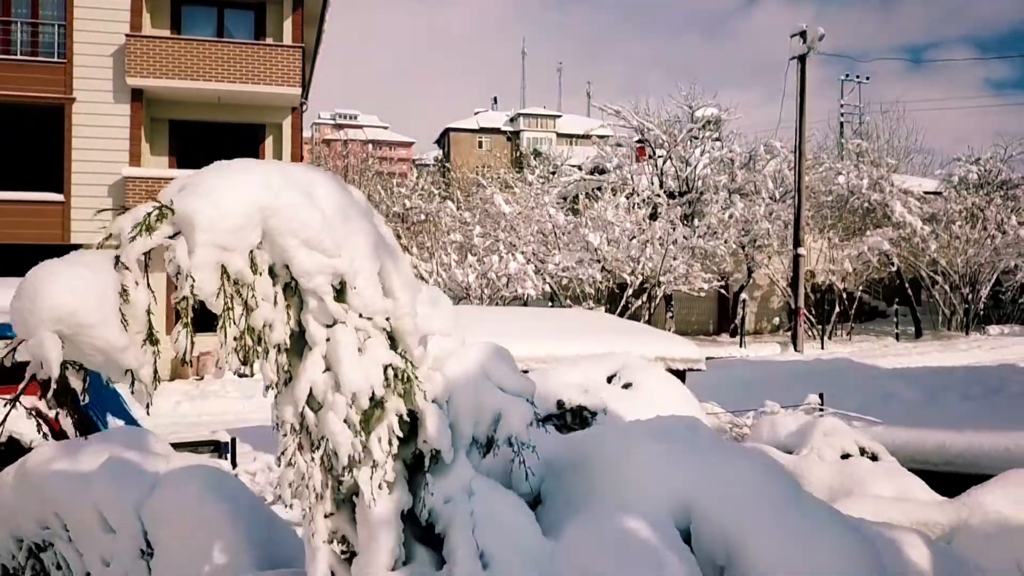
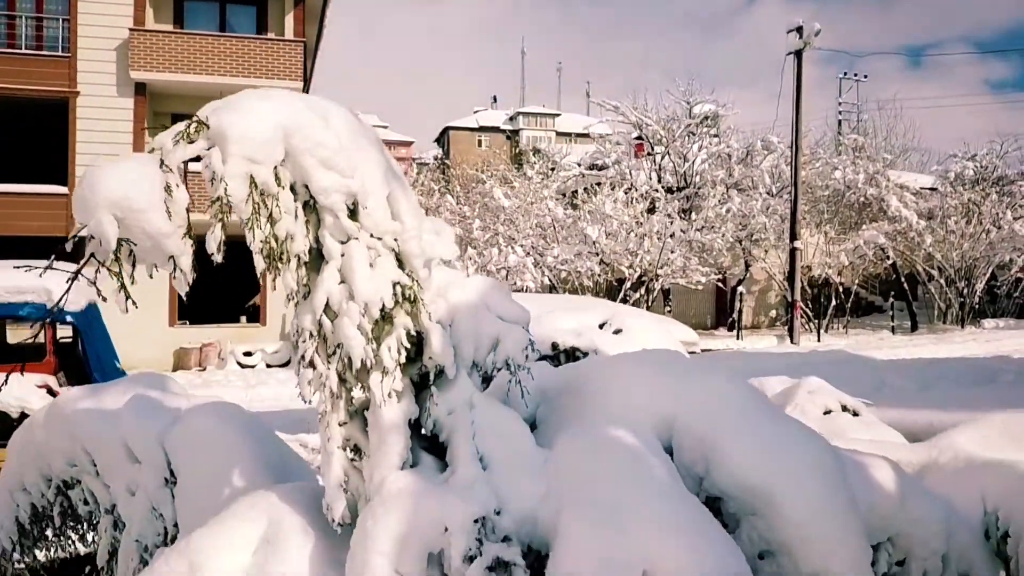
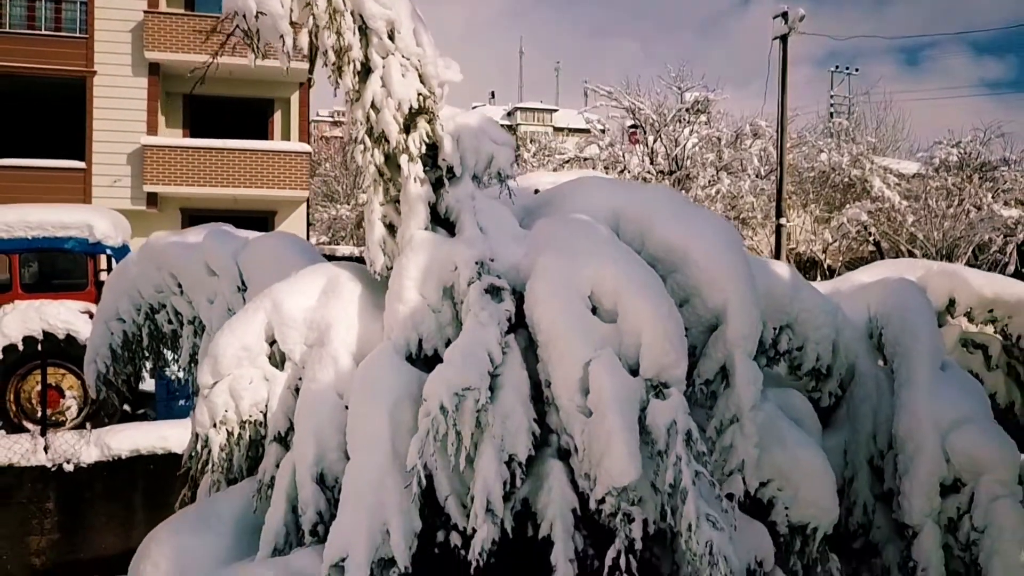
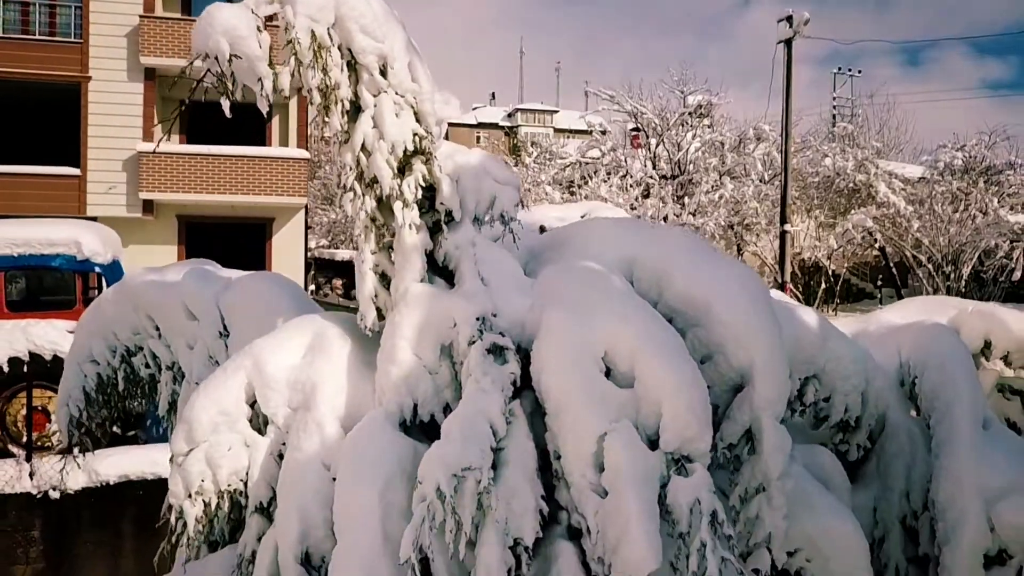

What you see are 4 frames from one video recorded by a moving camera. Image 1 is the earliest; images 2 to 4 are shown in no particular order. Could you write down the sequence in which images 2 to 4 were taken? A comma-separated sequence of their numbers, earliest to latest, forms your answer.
2, 4, 3
